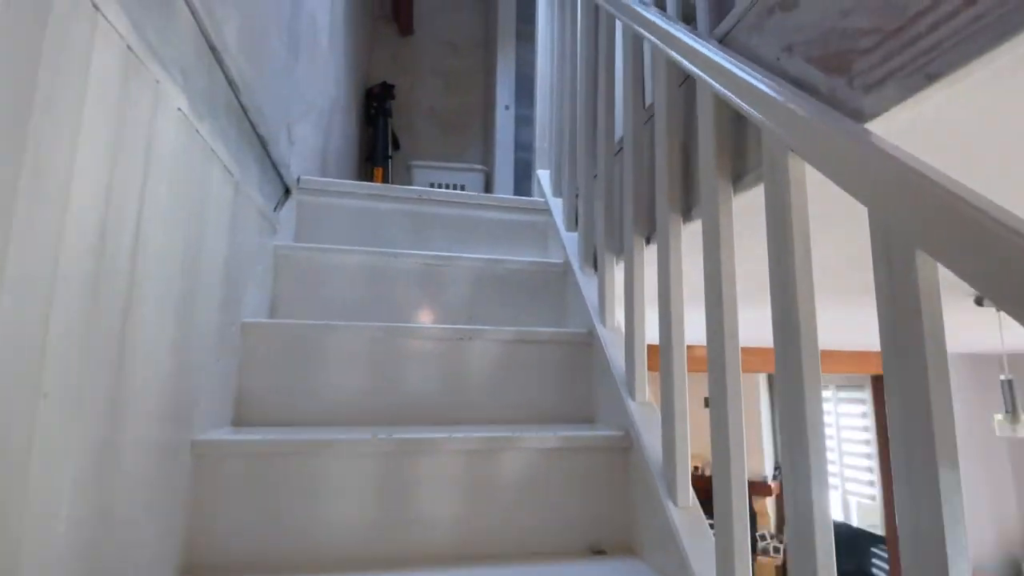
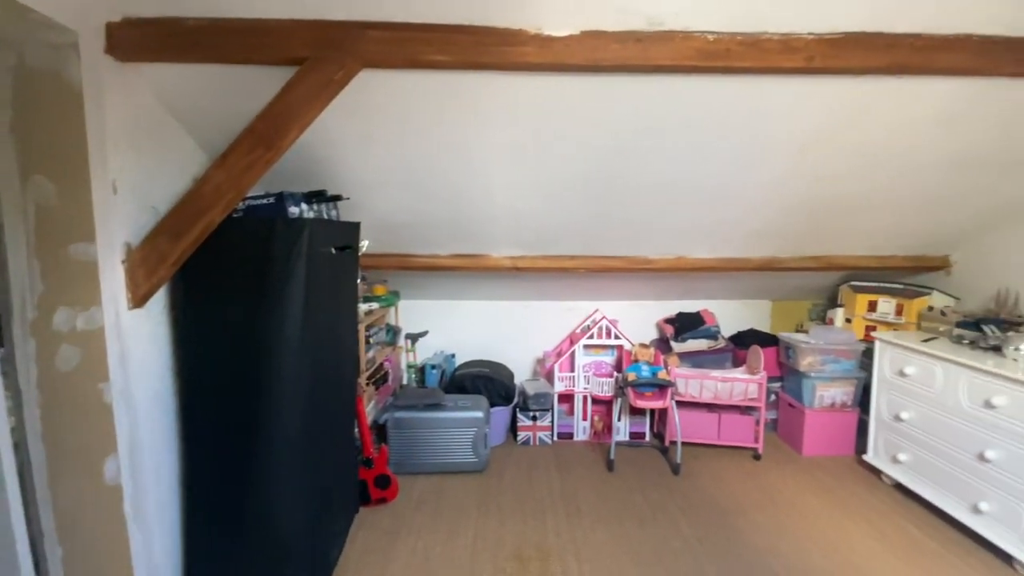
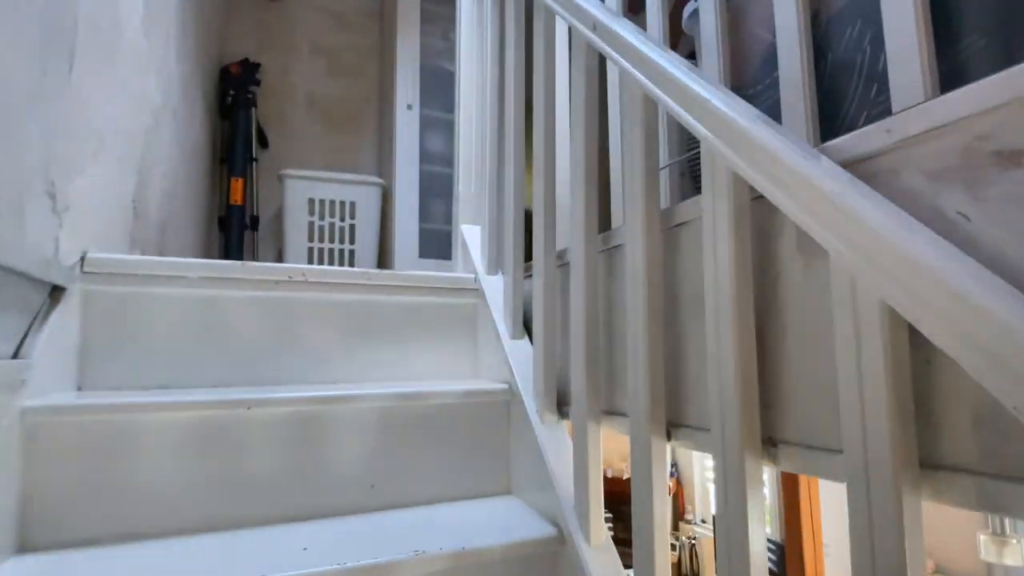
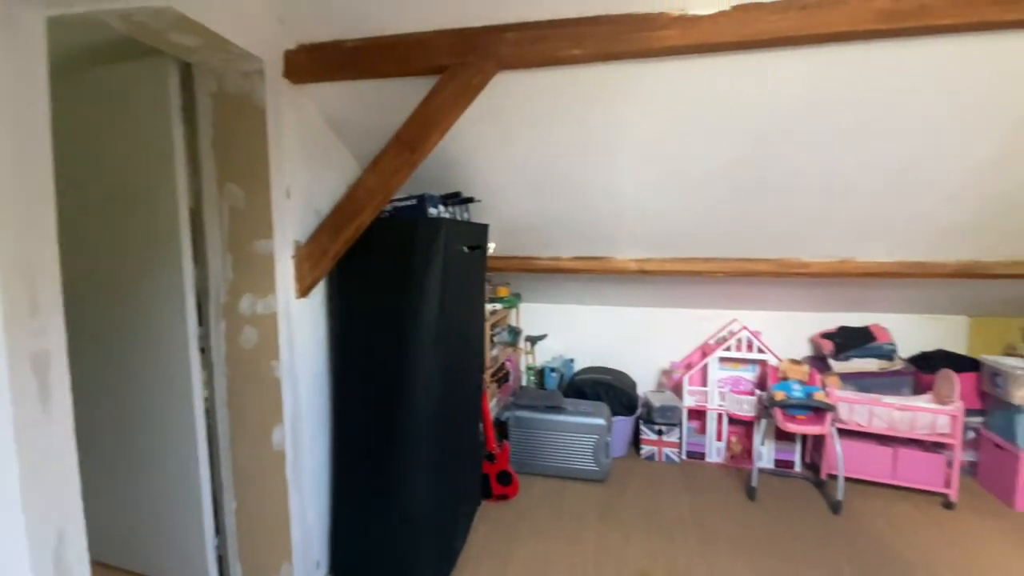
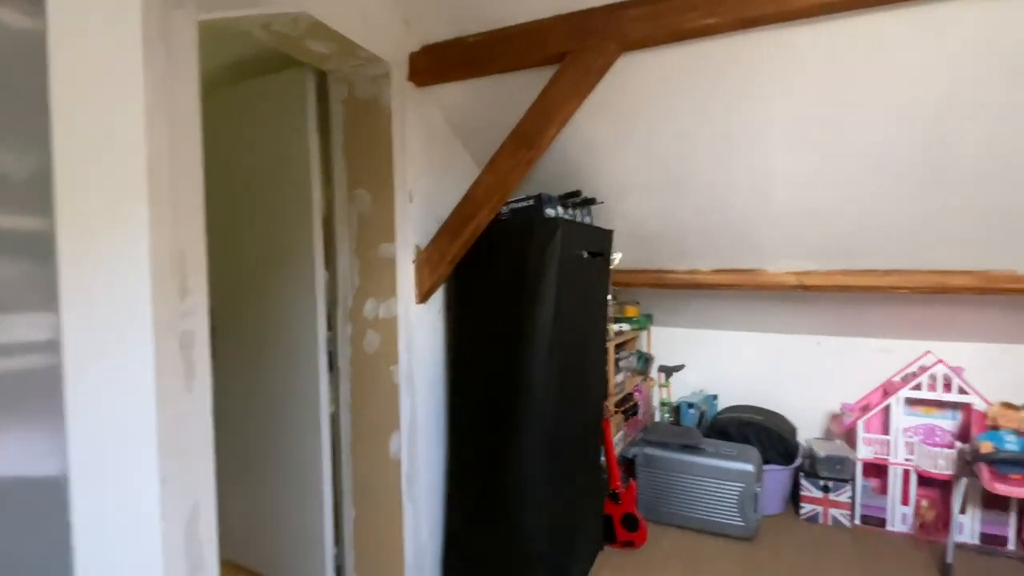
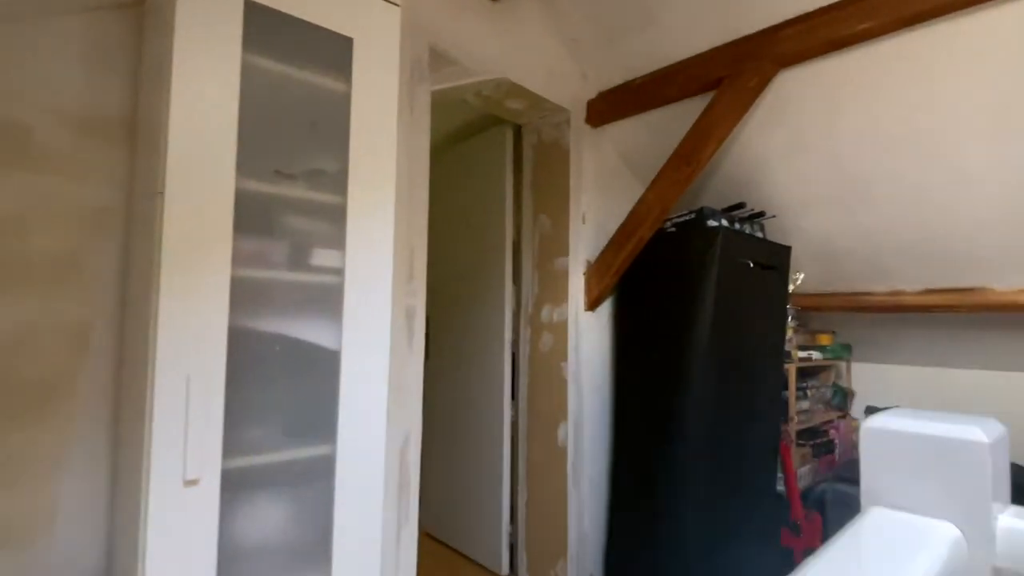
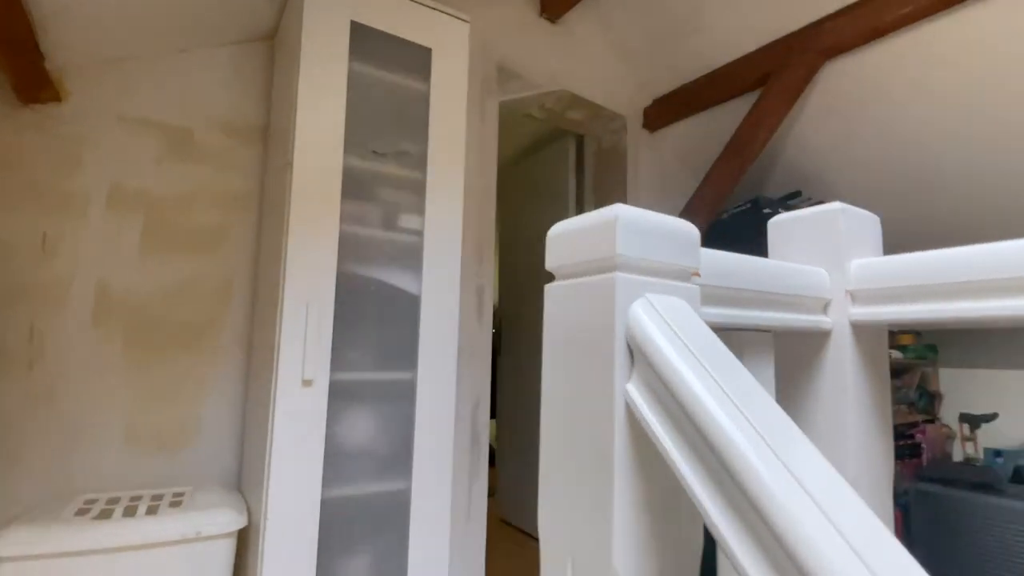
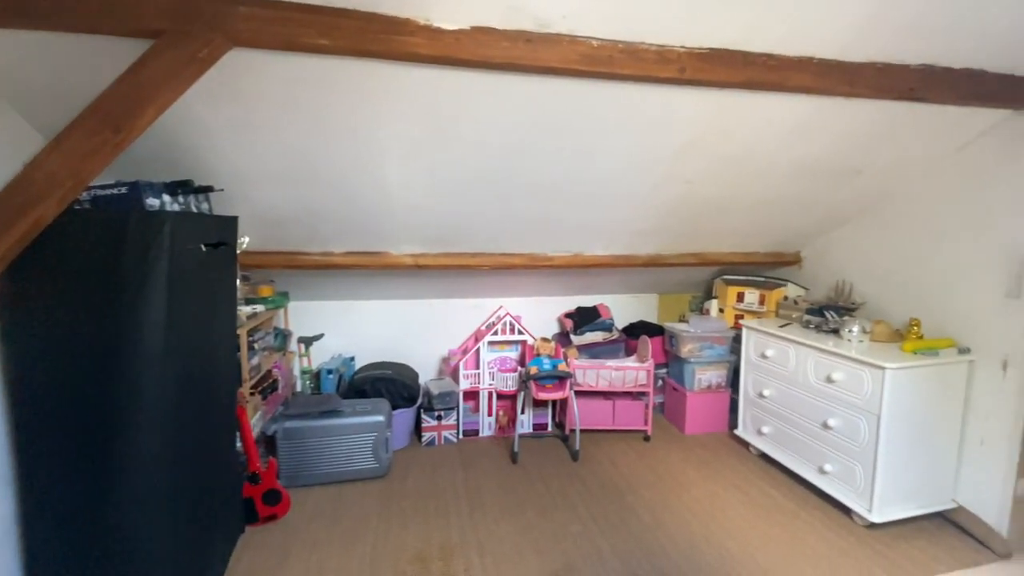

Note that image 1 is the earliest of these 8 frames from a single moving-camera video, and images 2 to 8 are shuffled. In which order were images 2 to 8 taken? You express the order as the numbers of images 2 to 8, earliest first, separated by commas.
3, 7, 6, 5, 4, 2, 8
